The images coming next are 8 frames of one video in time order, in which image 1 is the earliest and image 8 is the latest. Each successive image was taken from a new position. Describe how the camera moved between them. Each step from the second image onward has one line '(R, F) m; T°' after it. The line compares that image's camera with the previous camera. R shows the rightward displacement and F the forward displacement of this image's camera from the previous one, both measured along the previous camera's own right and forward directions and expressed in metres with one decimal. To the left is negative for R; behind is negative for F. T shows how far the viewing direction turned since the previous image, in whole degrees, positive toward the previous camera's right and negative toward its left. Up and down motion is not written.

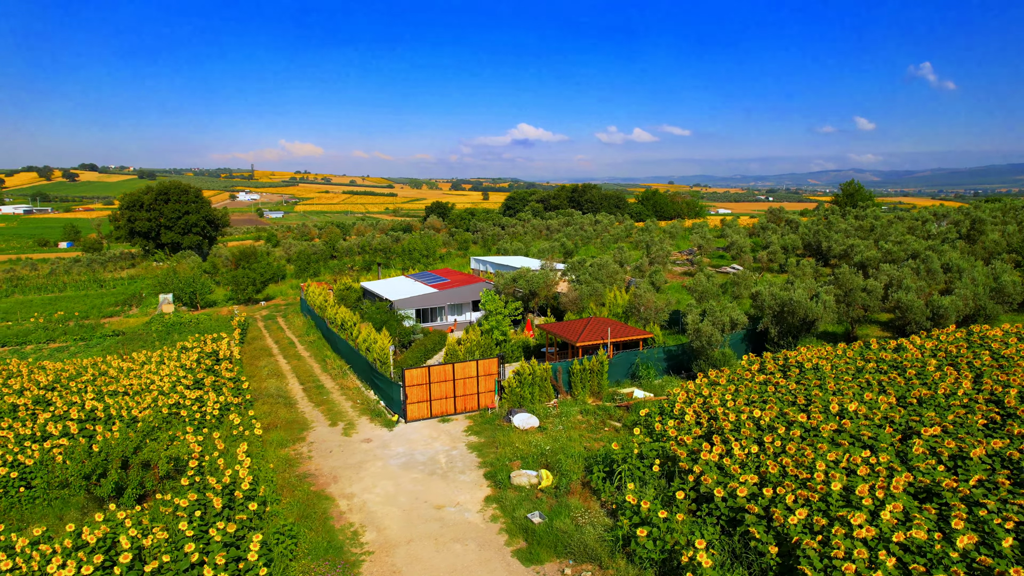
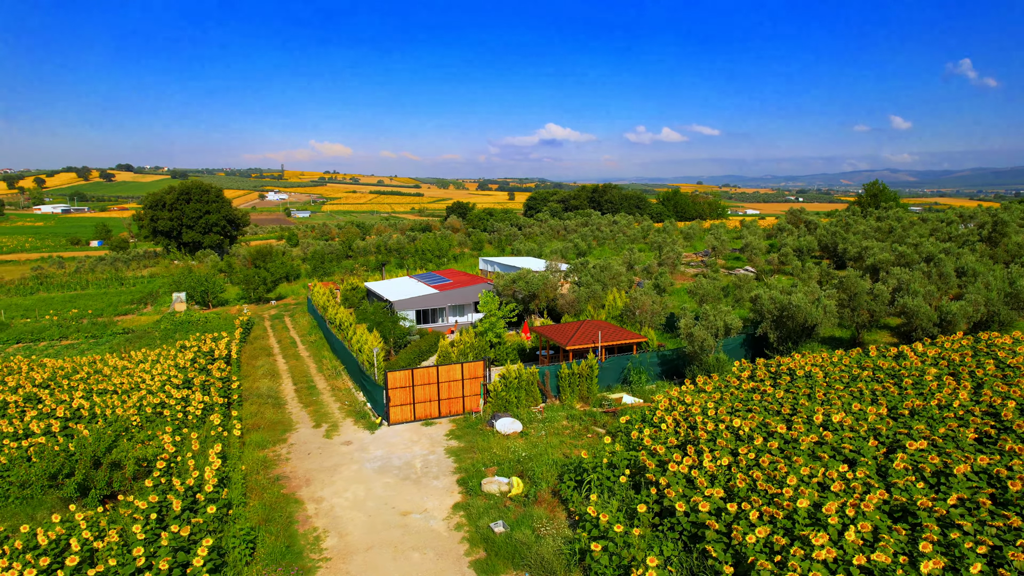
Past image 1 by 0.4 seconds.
(+0.9, +0.3) m; -2°
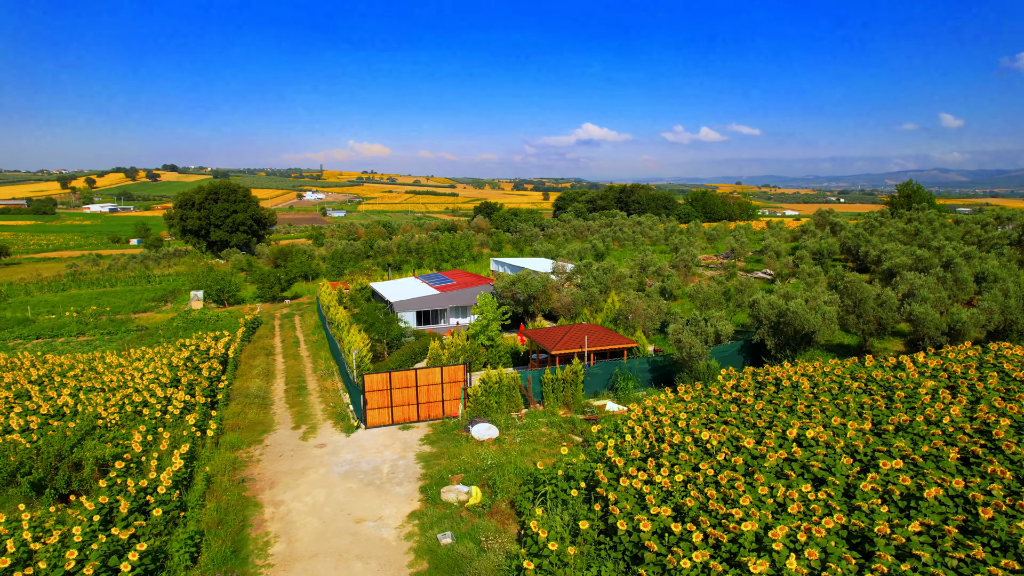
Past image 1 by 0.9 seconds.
(+1.1, +0.3) m; -3°
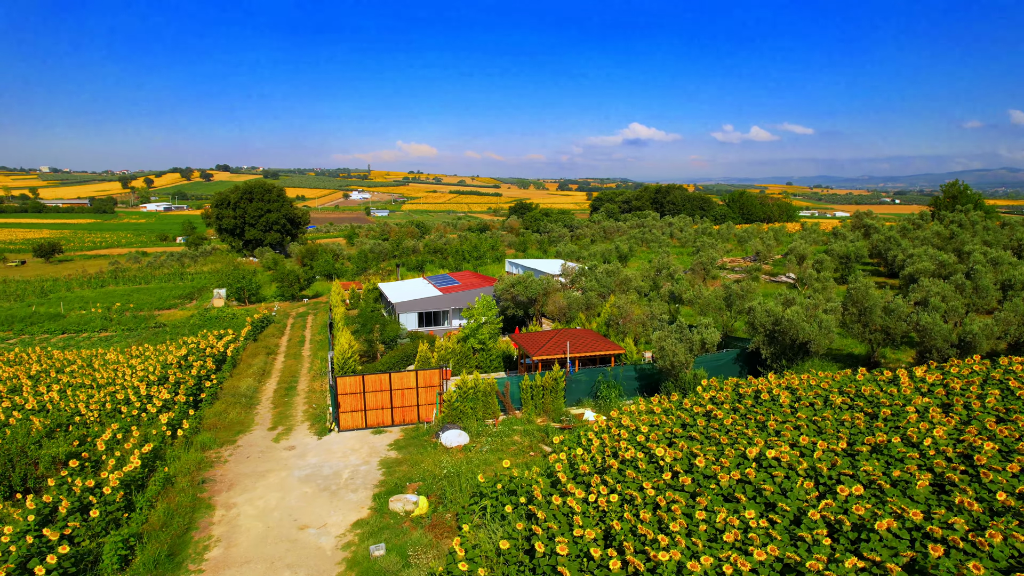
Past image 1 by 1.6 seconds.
(+1.4, +0.4) m; -4°
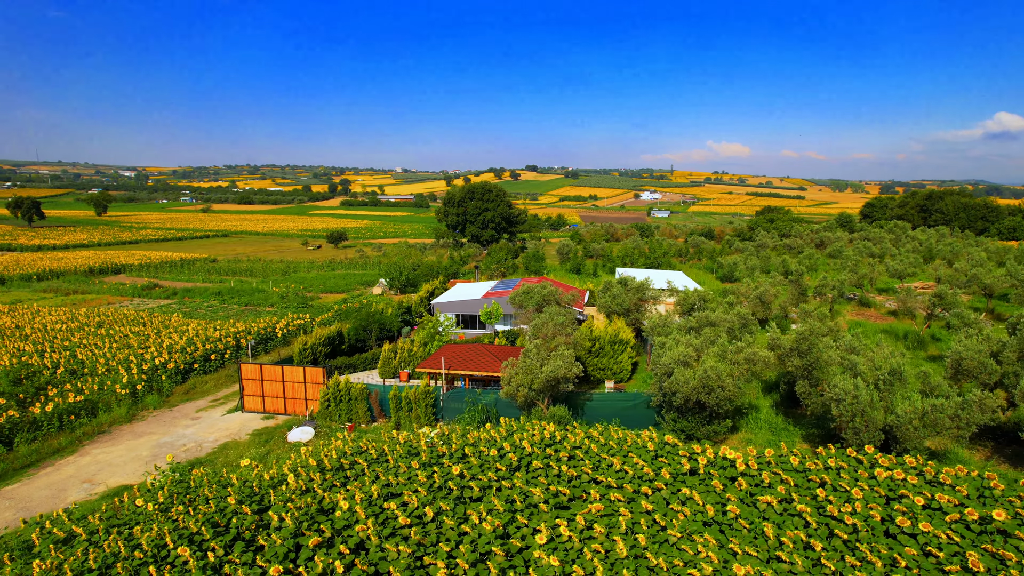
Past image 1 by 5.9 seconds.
(+8.1, +2.6) m; -26°
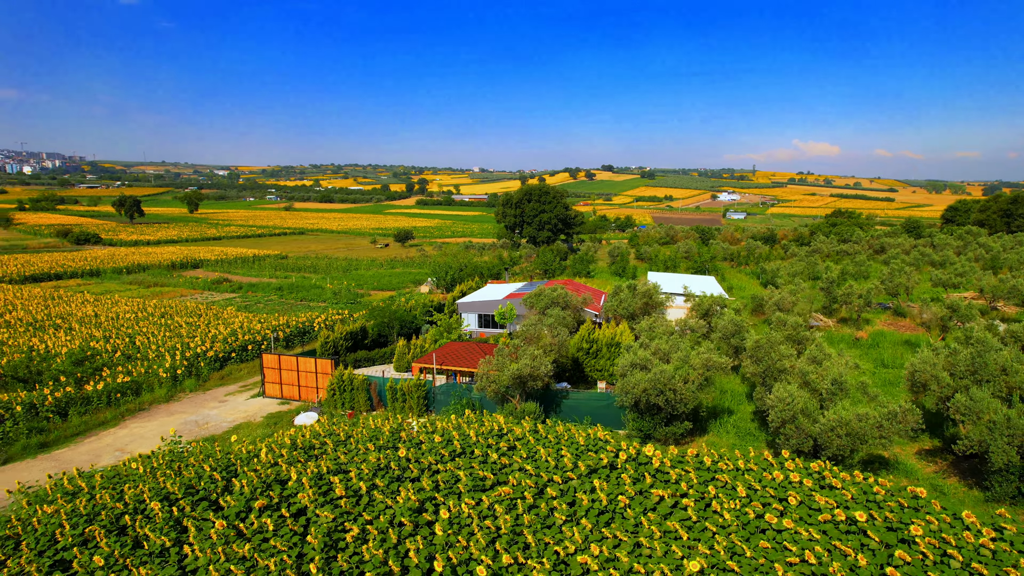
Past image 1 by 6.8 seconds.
(+1.9, -0.8) m; -7°
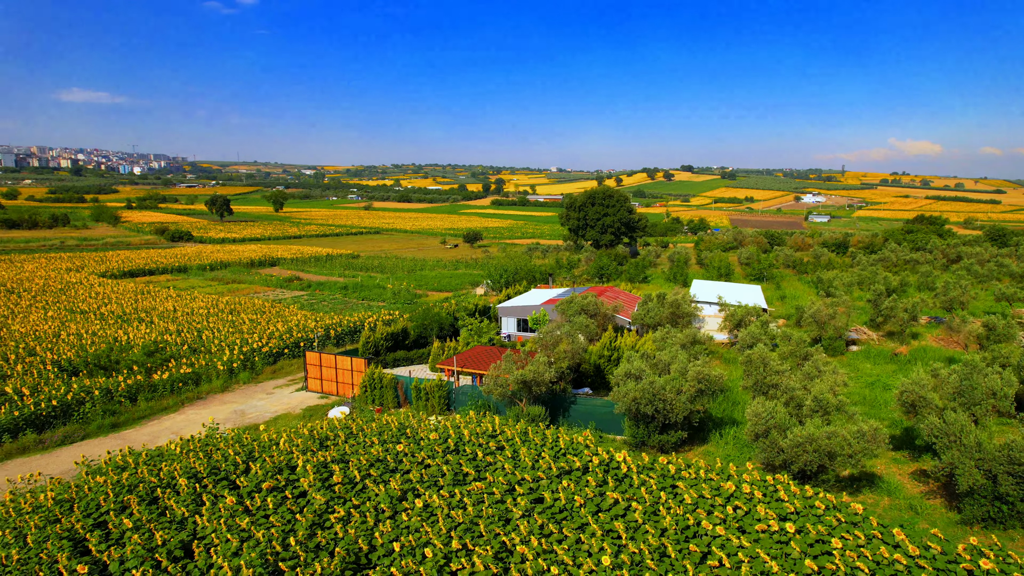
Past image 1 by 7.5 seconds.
(+1.4, -0.8) m; -7°
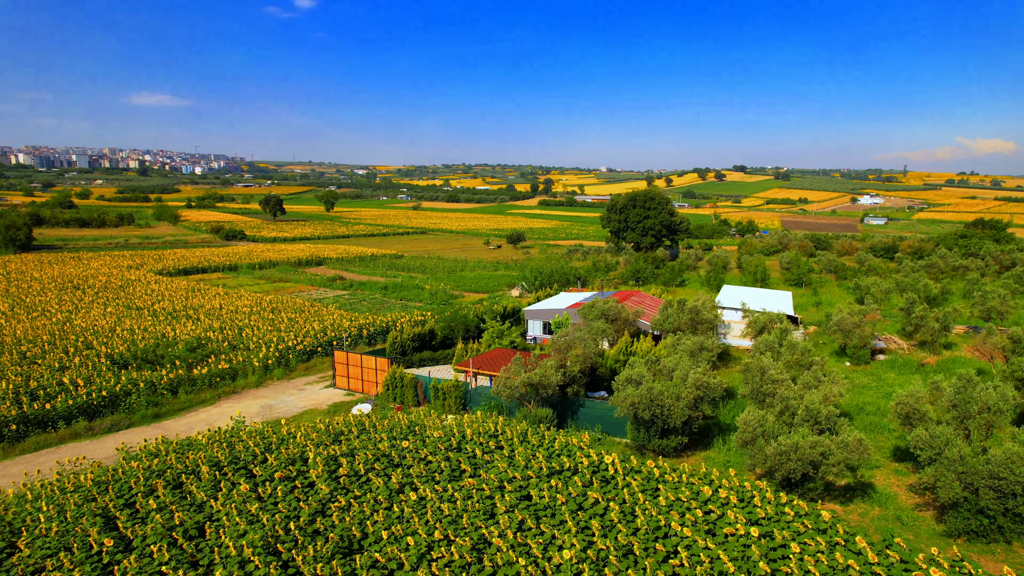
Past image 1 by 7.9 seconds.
(+0.8, -0.5) m; -4°
